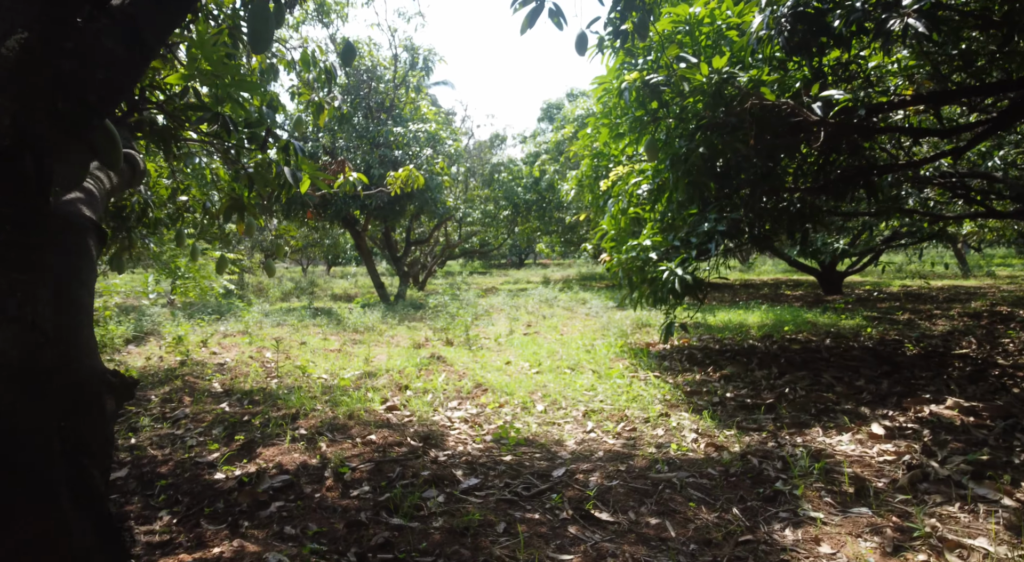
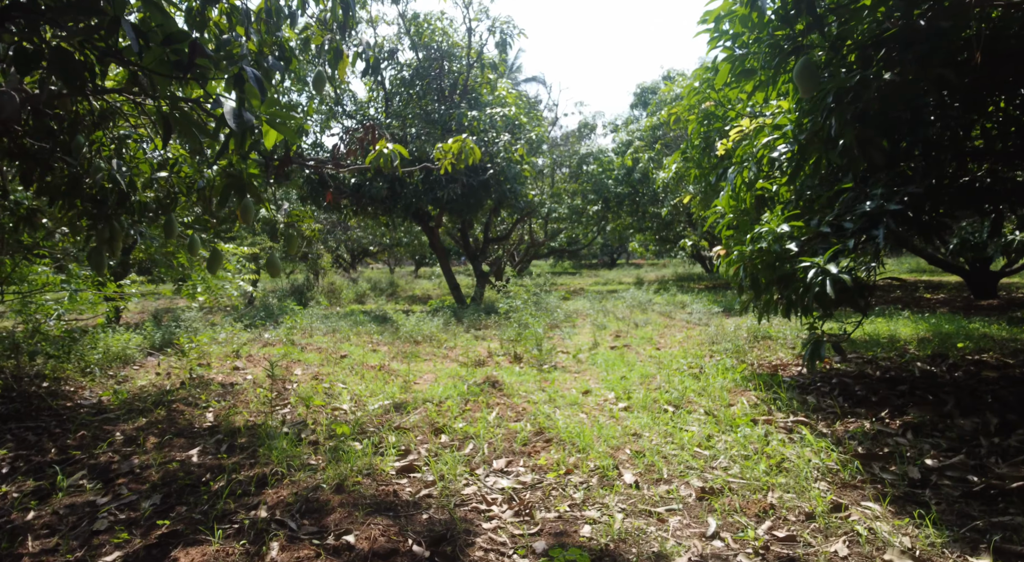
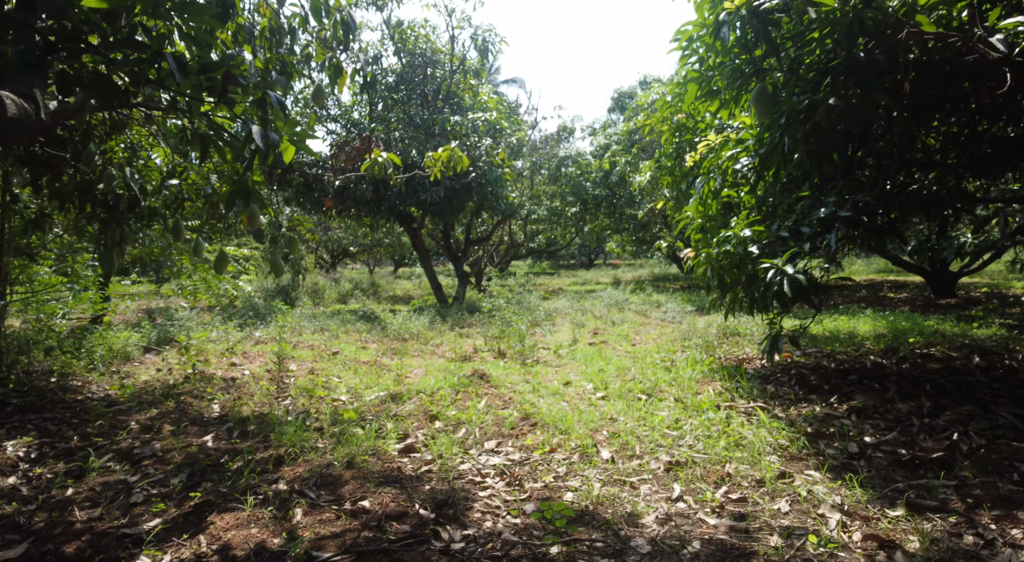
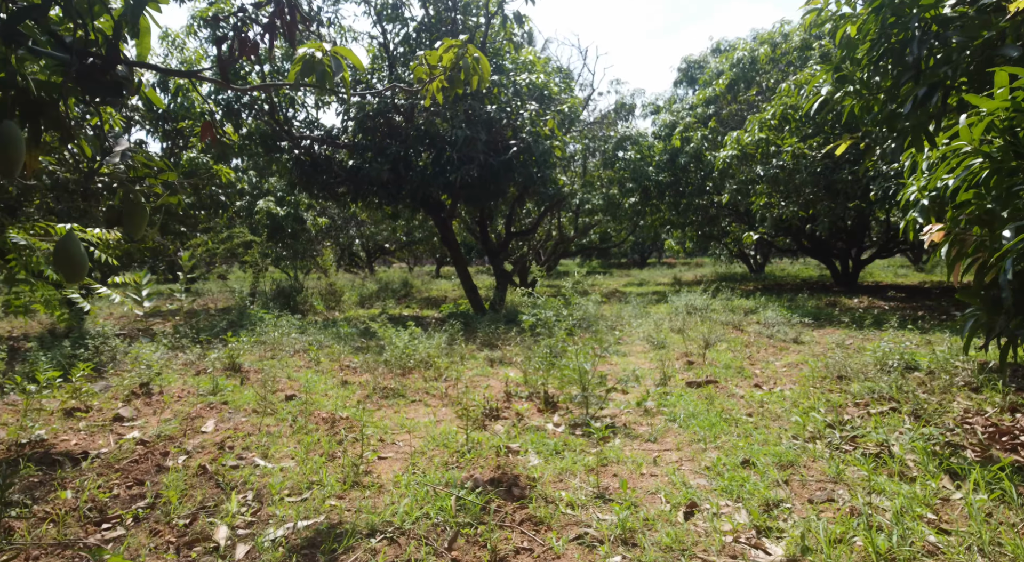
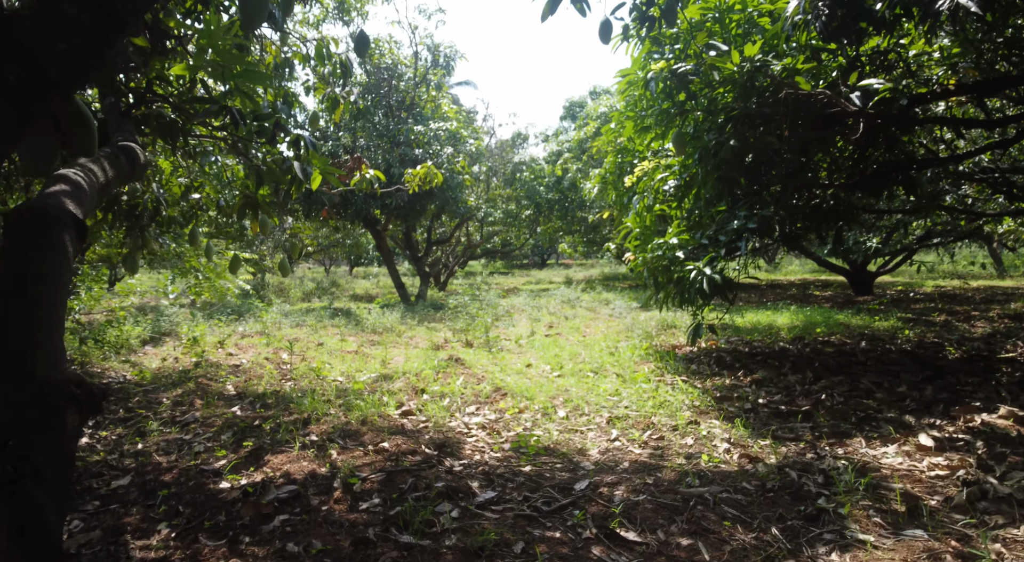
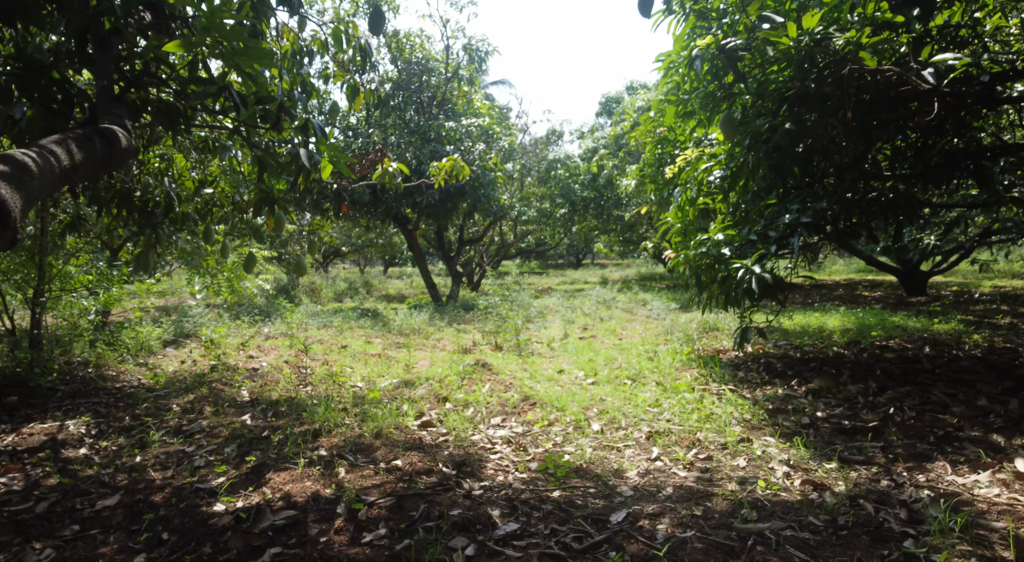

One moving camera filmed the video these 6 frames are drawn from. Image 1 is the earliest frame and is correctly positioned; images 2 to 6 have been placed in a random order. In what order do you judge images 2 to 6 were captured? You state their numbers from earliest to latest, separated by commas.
5, 6, 3, 2, 4
